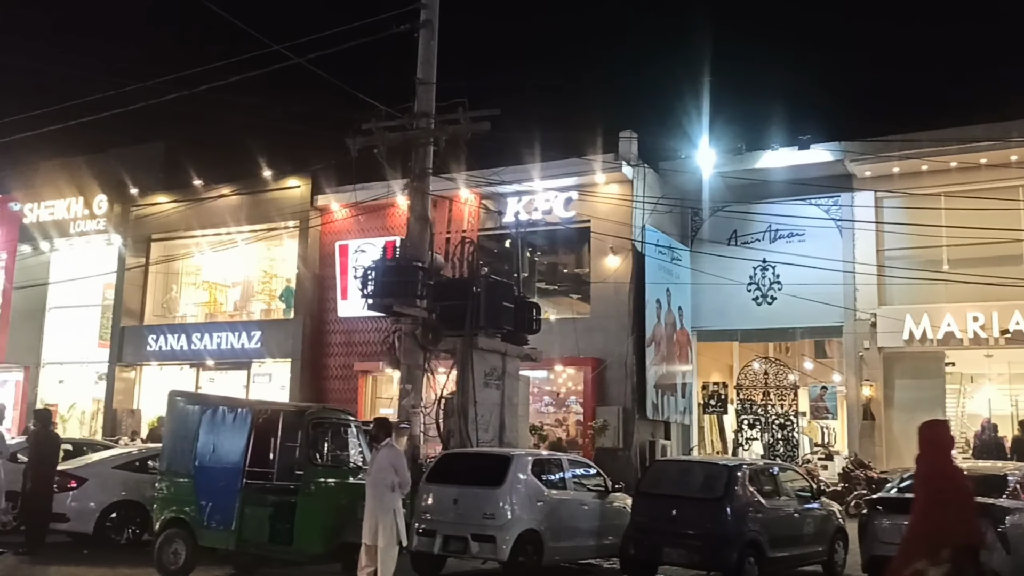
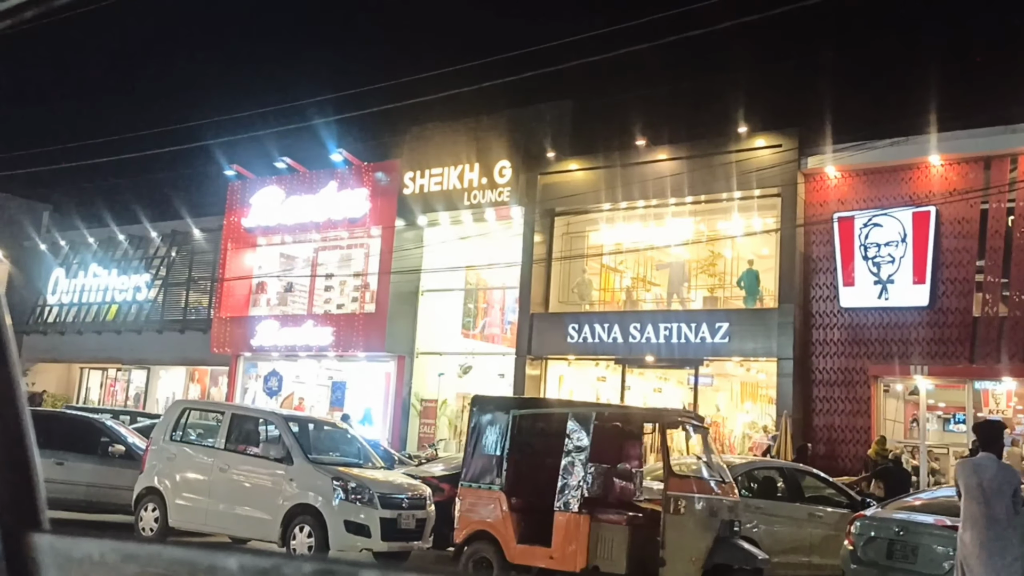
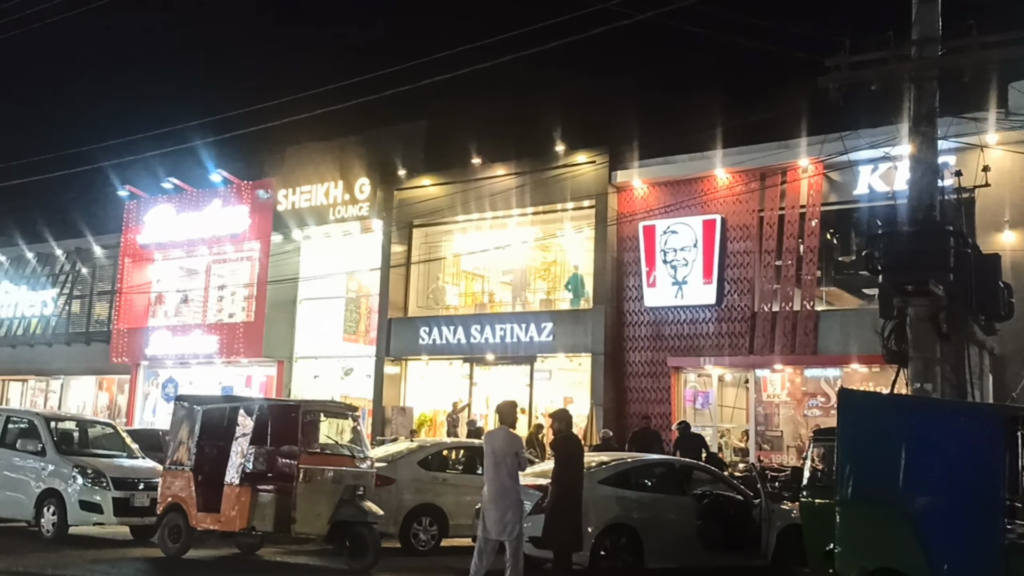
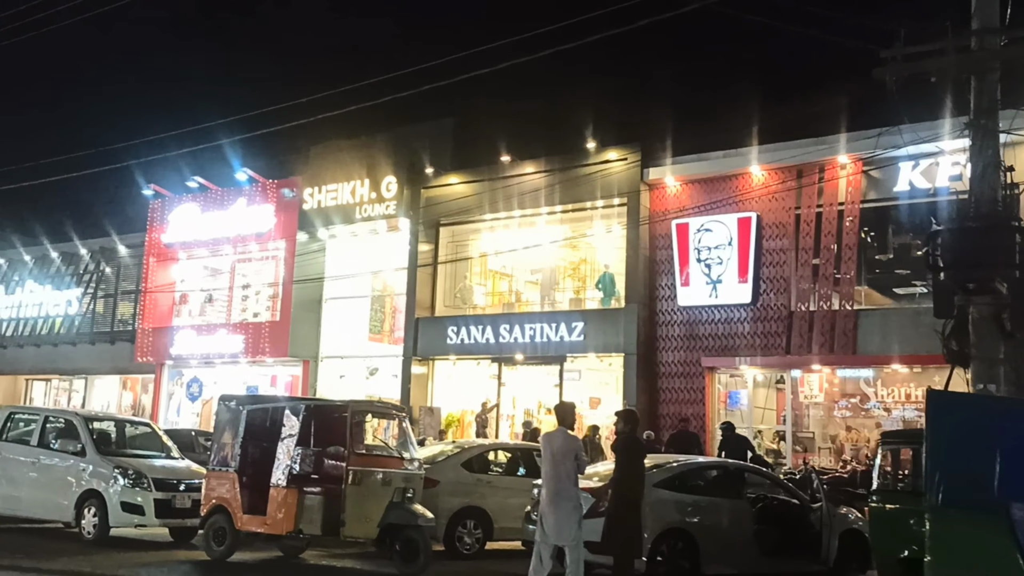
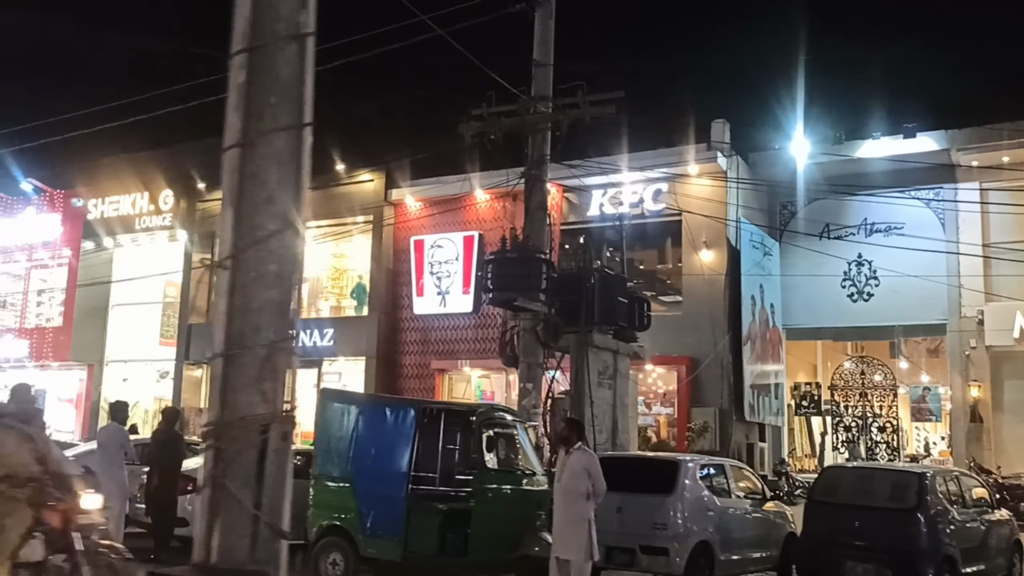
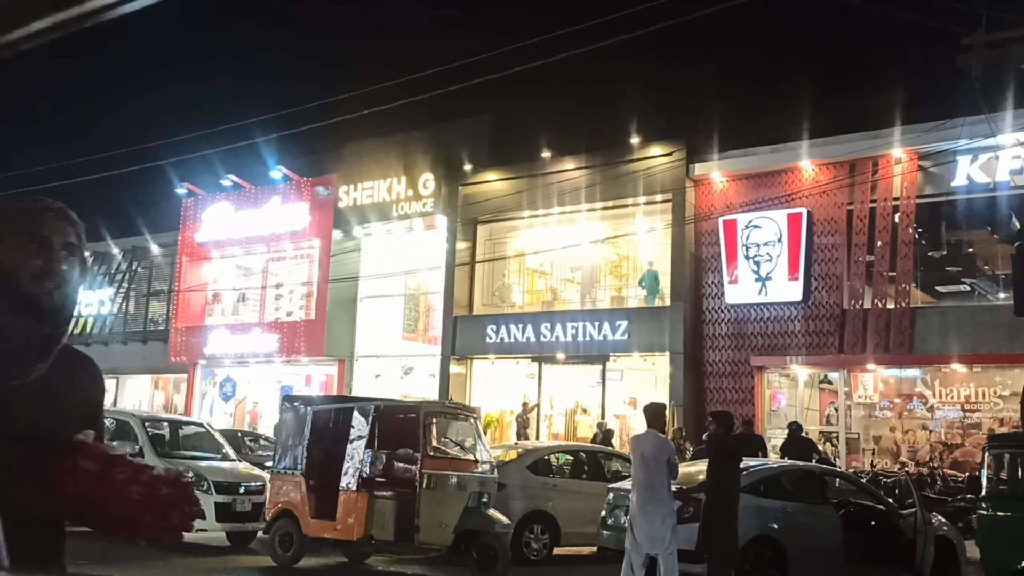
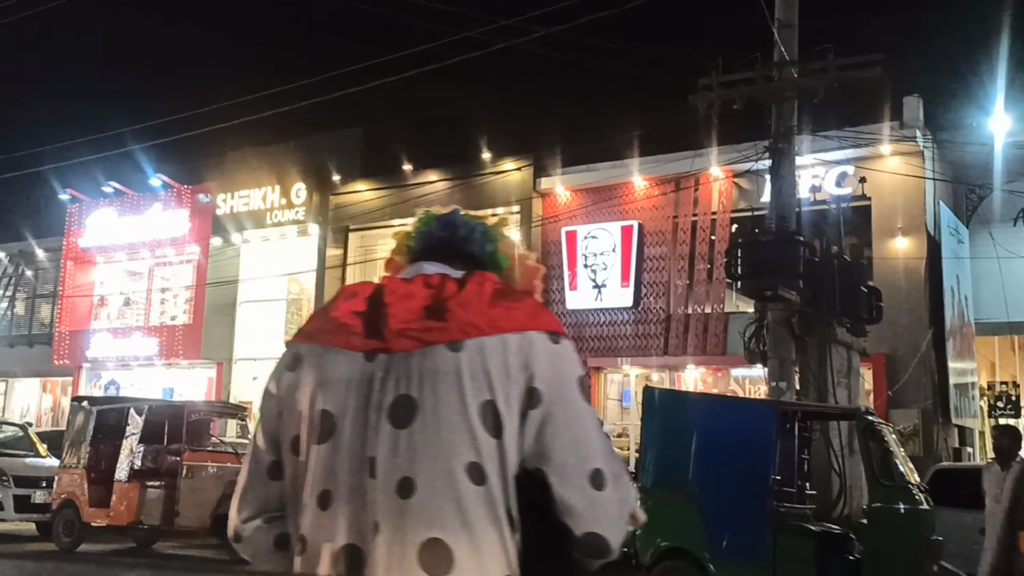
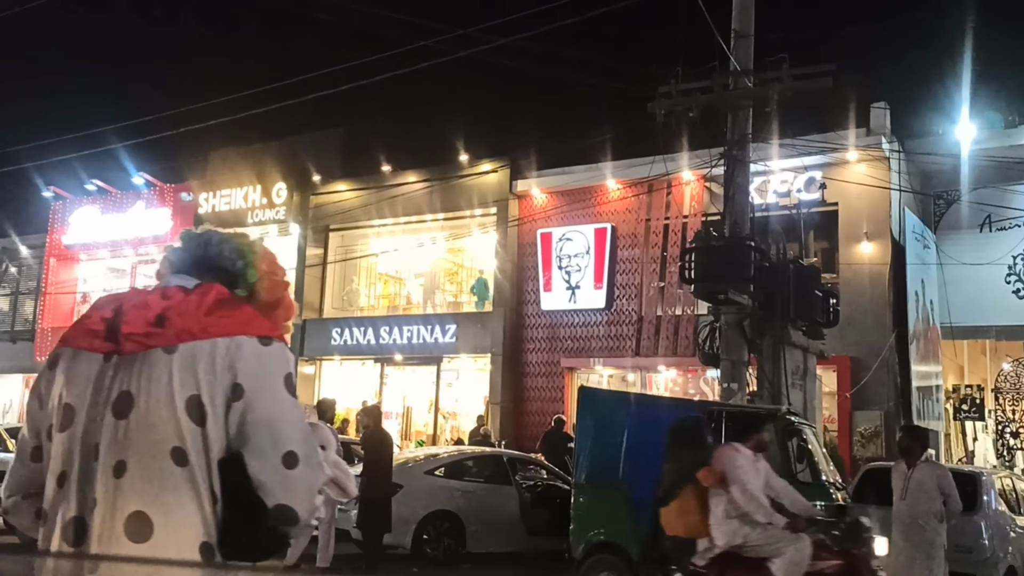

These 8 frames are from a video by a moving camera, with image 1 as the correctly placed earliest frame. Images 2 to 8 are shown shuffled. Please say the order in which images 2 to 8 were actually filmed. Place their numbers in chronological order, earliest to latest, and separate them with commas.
5, 8, 7, 3, 4, 6, 2
